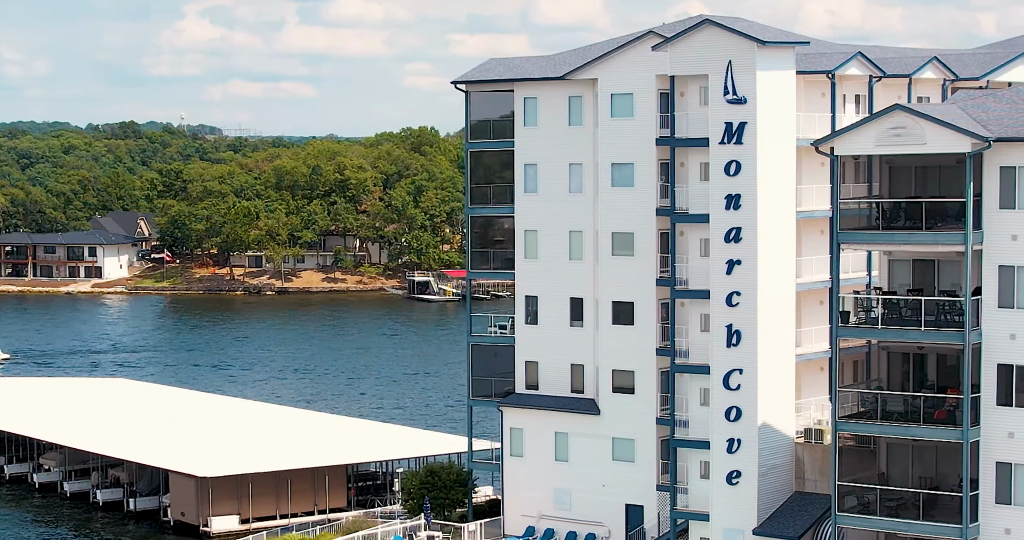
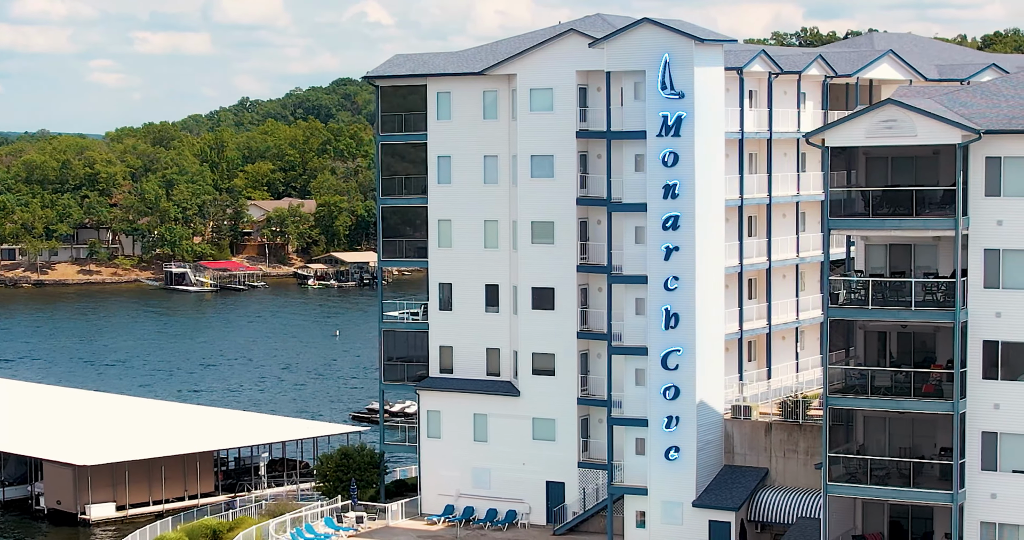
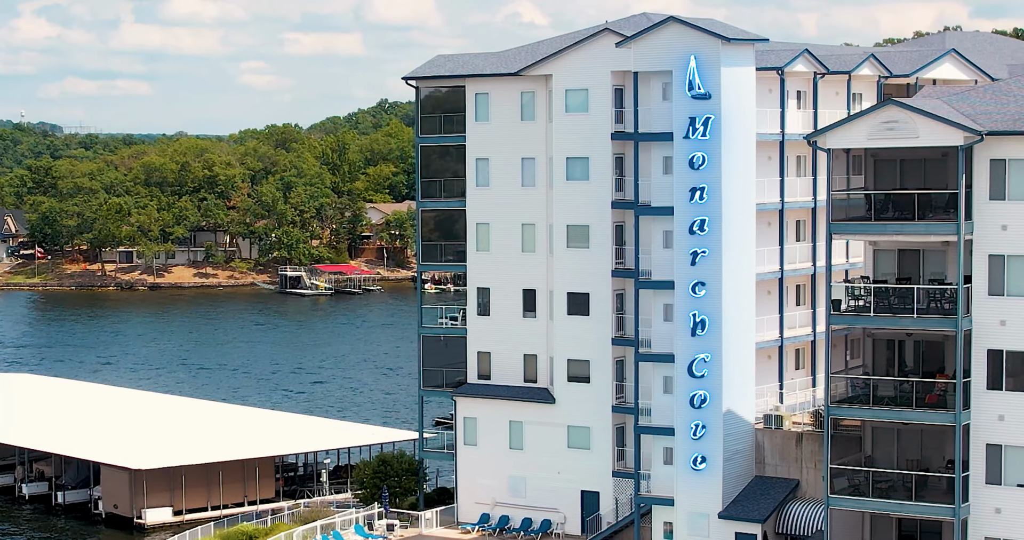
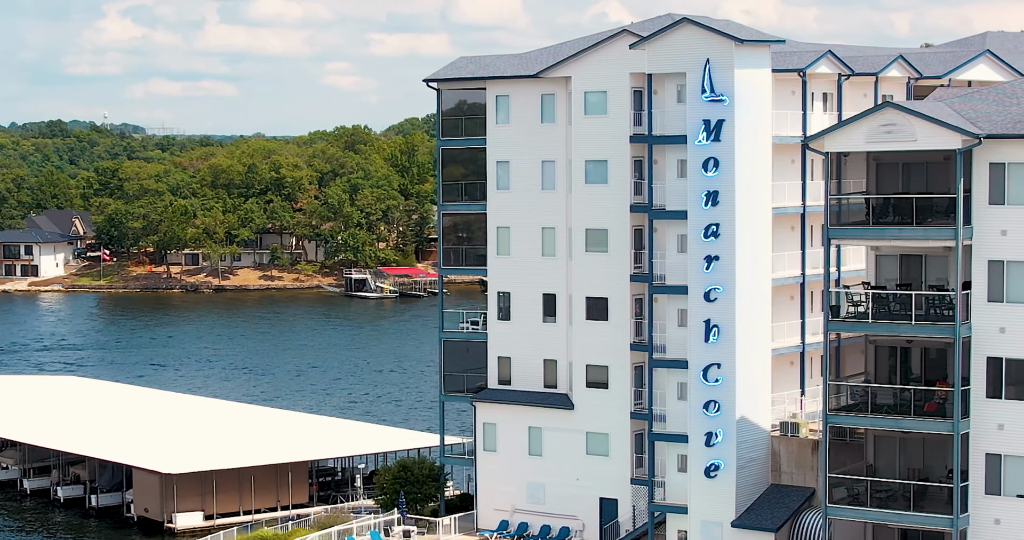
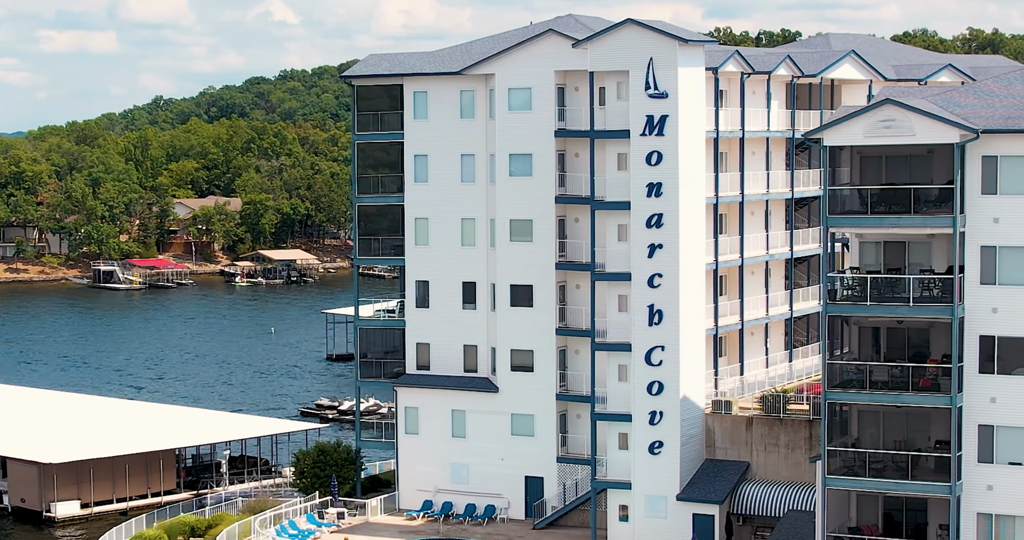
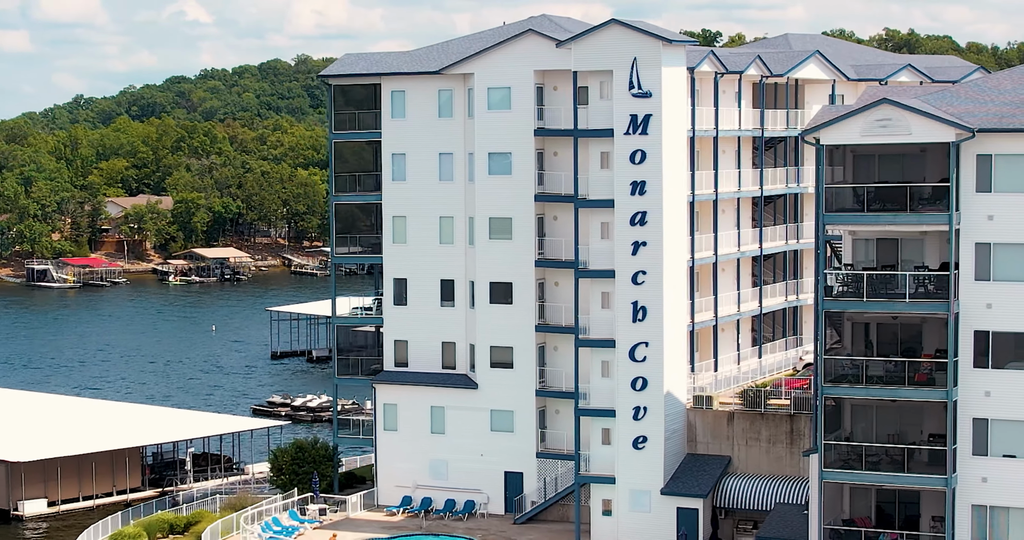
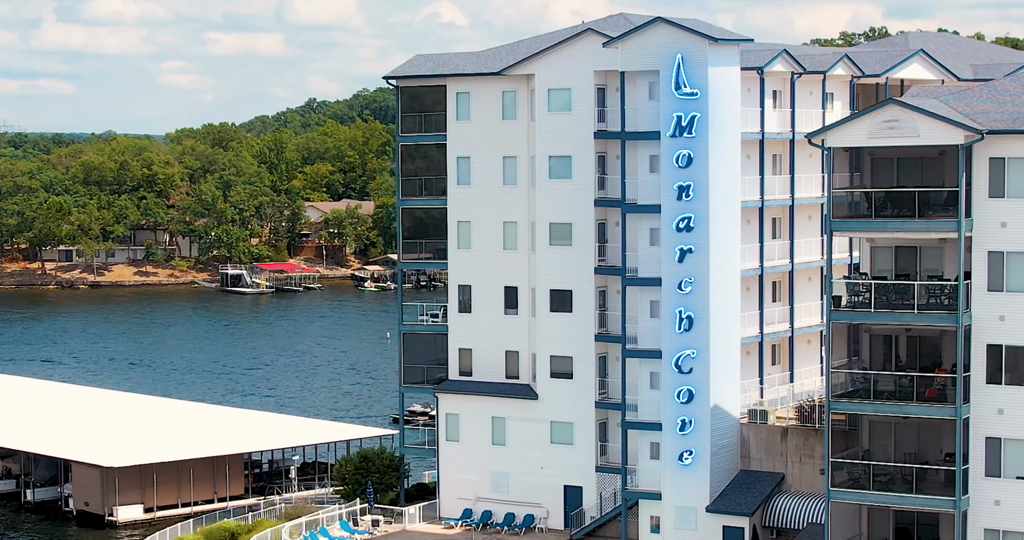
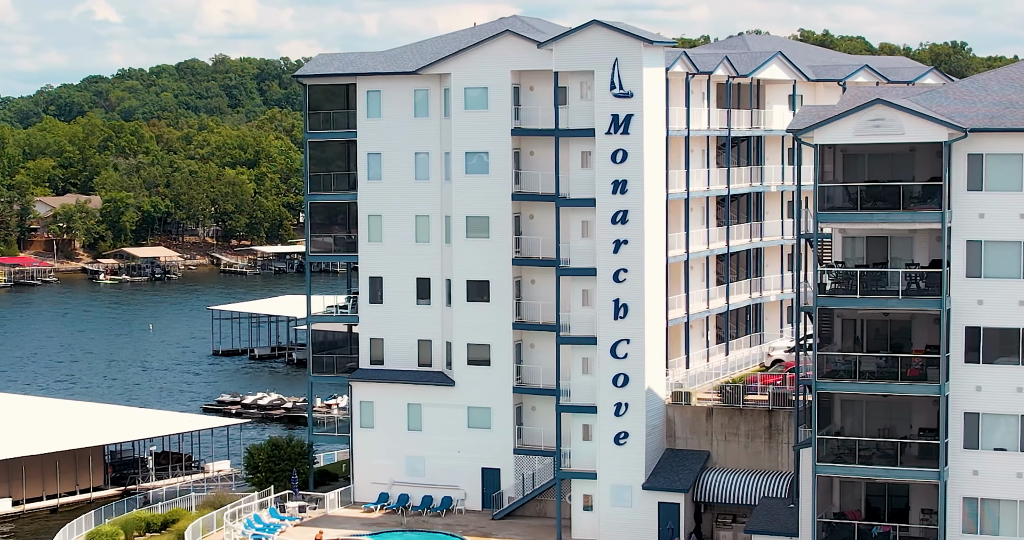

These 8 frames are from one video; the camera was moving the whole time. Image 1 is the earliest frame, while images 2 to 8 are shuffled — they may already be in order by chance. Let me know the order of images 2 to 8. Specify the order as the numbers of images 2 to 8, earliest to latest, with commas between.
4, 3, 7, 2, 5, 6, 8
